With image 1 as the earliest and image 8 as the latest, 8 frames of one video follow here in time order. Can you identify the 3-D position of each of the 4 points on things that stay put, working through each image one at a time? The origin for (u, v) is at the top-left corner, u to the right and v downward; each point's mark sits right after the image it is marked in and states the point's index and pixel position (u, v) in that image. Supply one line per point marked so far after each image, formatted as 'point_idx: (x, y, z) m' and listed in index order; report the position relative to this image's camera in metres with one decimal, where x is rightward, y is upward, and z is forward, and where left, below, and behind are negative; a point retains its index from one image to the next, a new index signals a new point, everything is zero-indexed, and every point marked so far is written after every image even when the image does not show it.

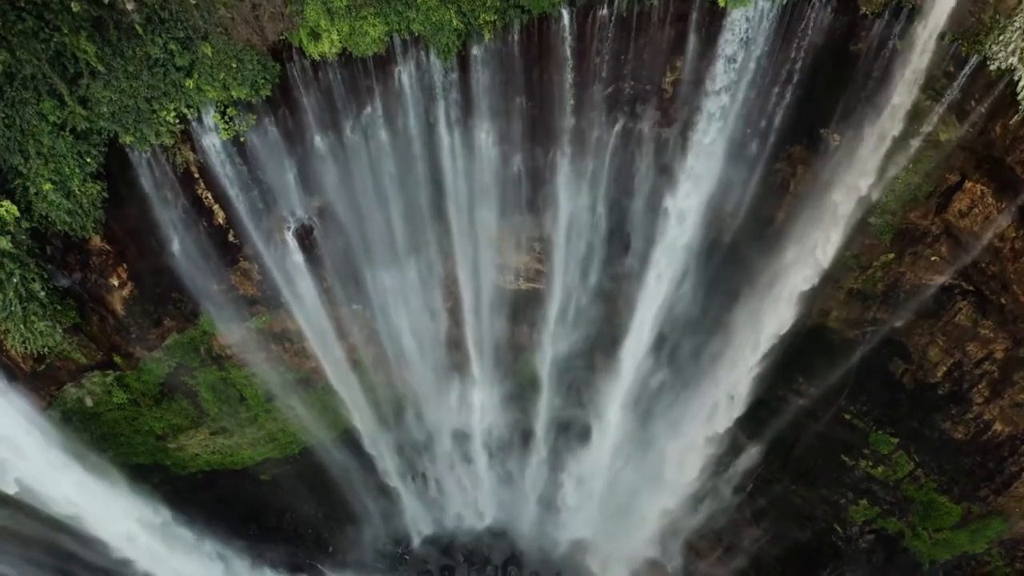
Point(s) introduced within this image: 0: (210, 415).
0: (-4.7, -2.0, +11.4) m
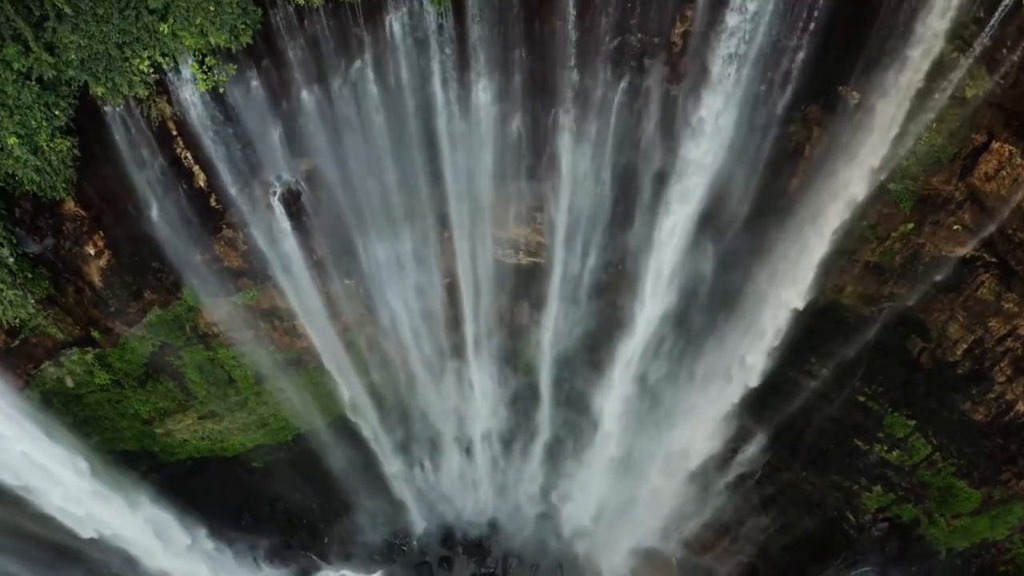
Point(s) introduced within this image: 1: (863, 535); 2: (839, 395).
0: (-4.7, -1.6, +11.0) m
1: (+5.5, -3.9, +11.6) m
2: (+4.8, -1.6, +10.9) m
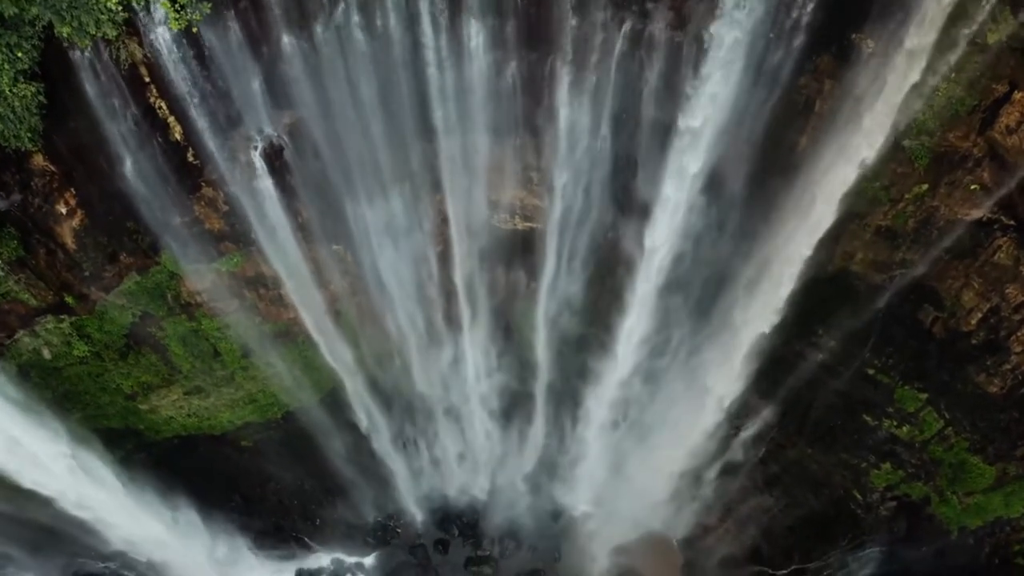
0: (-4.7, -1.2, +10.5) m
1: (+5.5, -3.5, +11.3) m
2: (+4.8, -1.1, +10.5) m
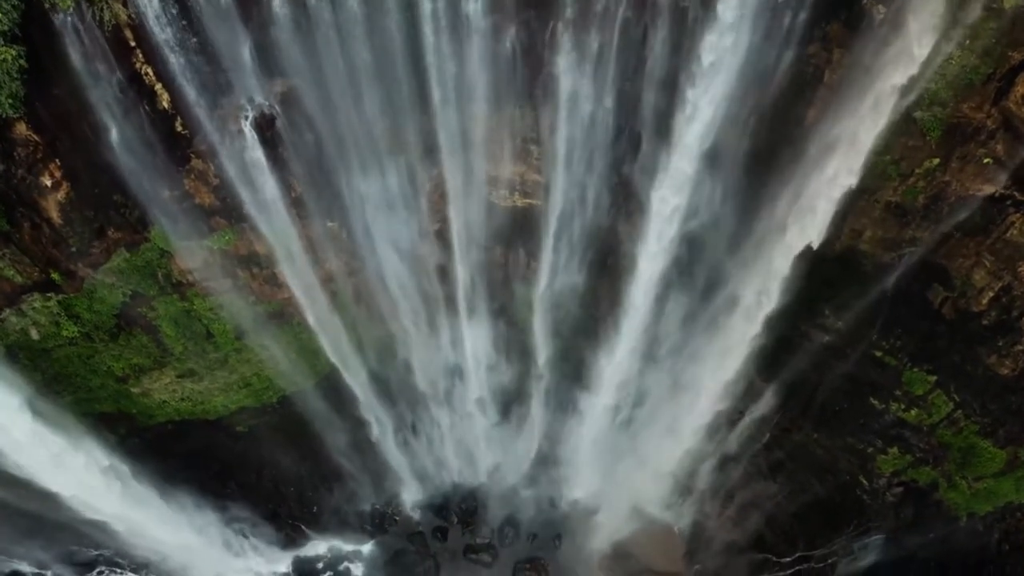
0: (-4.7, -0.9, +10.3) m
1: (+5.5, -3.2, +11.0) m
2: (+4.8, -0.9, +10.3) m
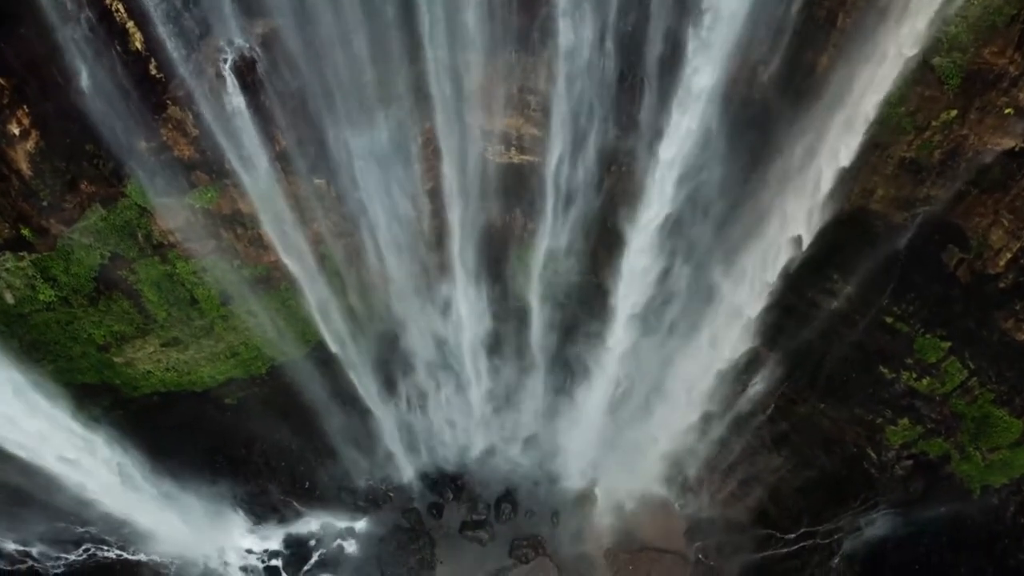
0: (-4.8, -0.4, +9.9) m
1: (+5.4, -2.7, +10.7) m
2: (+4.7, -0.4, +9.9) m
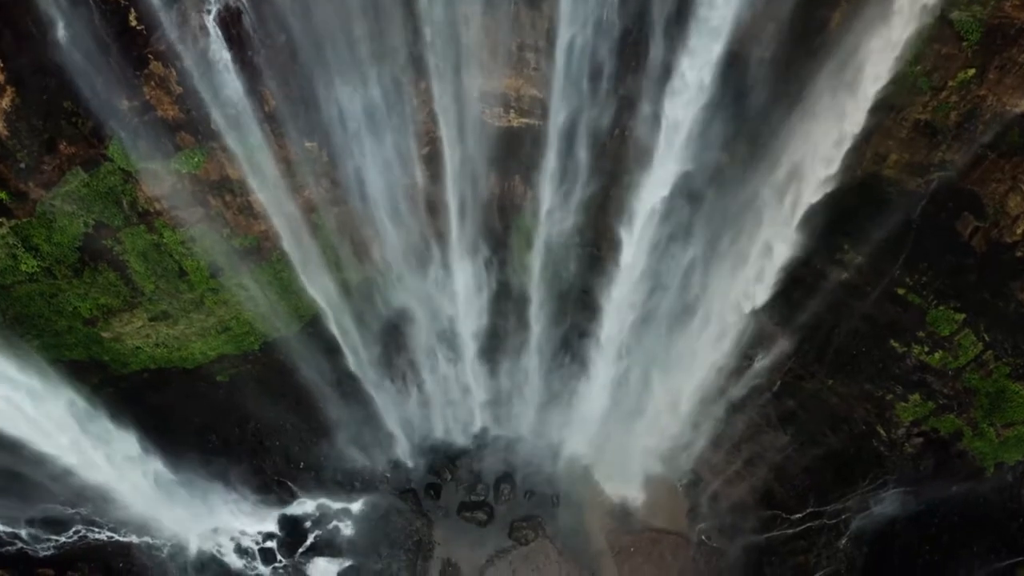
0: (-4.8, -0.1, +9.6) m
1: (+5.4, -2.3, +10.4) m
2: (+4.7, 0.0, +9.5) m
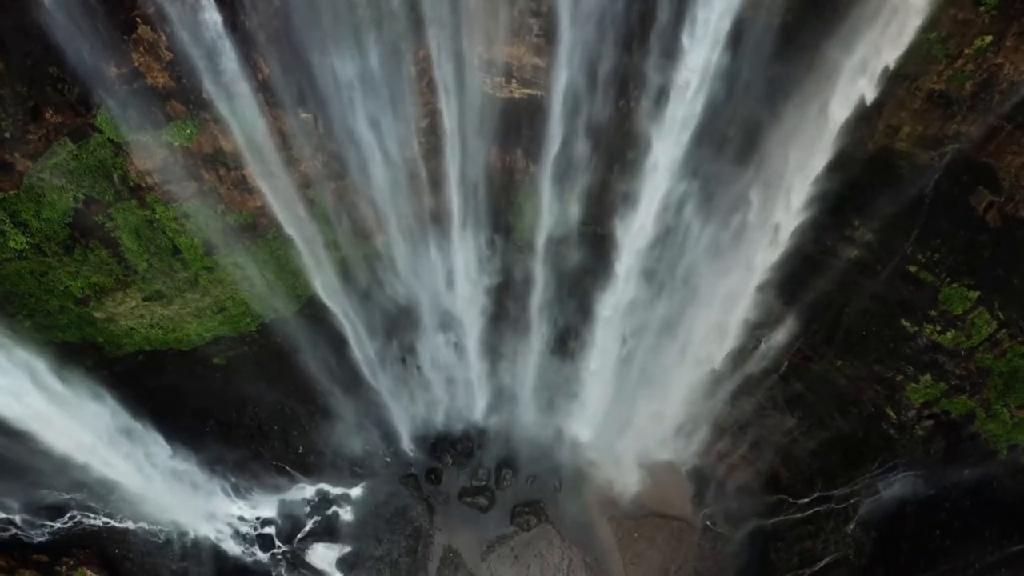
0: (-4.8, +0.2, +9.4) m
1: (+5.5, -2.0, +10.2) m
2: (+4.8, +0.3, +9.3) m
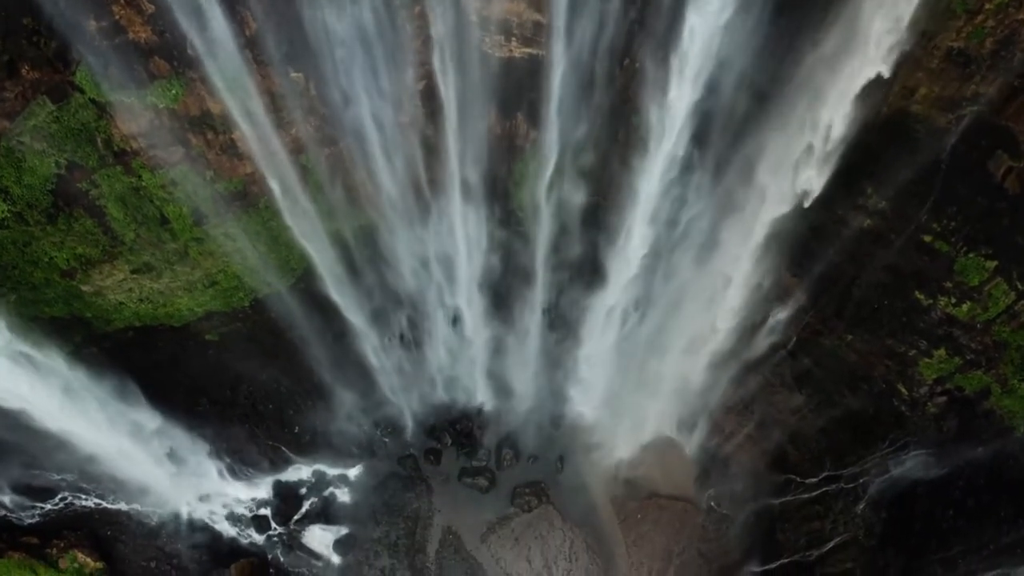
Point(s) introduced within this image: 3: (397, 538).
0: (-4.8, +0.6, +9.1) m
1: (+5.5, -1.6, +9.8) m
2: (+4.8, +0.7, +9.0) m
3: (-1.7, -3.8, +11.1) m
